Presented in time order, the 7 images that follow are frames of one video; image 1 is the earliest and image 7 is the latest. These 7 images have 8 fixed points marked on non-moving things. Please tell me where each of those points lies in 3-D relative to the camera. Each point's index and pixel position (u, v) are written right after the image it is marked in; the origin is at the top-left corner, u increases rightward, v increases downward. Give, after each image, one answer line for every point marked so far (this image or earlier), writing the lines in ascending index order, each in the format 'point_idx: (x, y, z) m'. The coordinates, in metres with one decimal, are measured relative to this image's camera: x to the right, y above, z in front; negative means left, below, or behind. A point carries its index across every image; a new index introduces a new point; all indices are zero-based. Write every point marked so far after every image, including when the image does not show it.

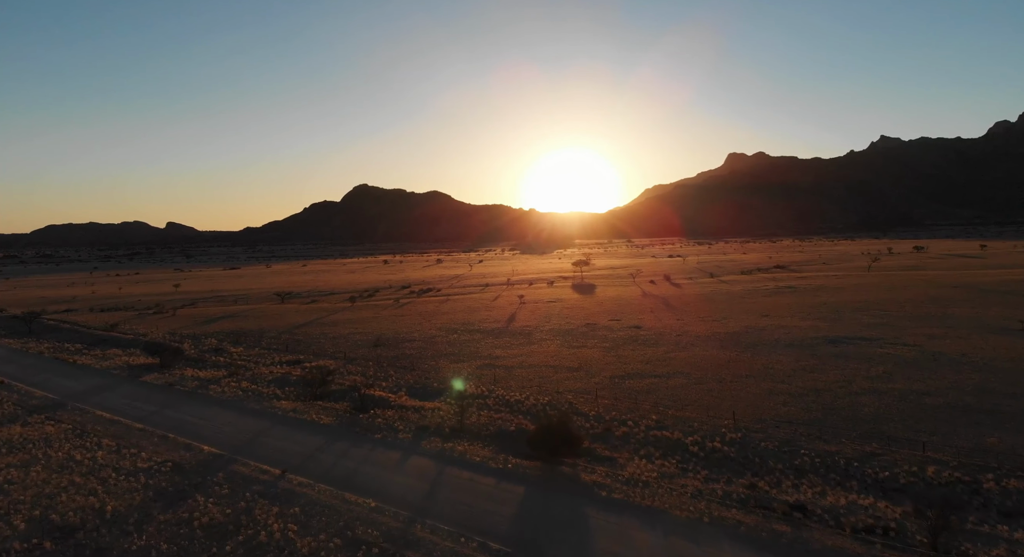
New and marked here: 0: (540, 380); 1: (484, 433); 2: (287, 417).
0: (+0.9, -3.2, +18.3) m
1: (-0.7, -3.7, +13.5) m
2: (-6.2, -3.8, +15.5) m
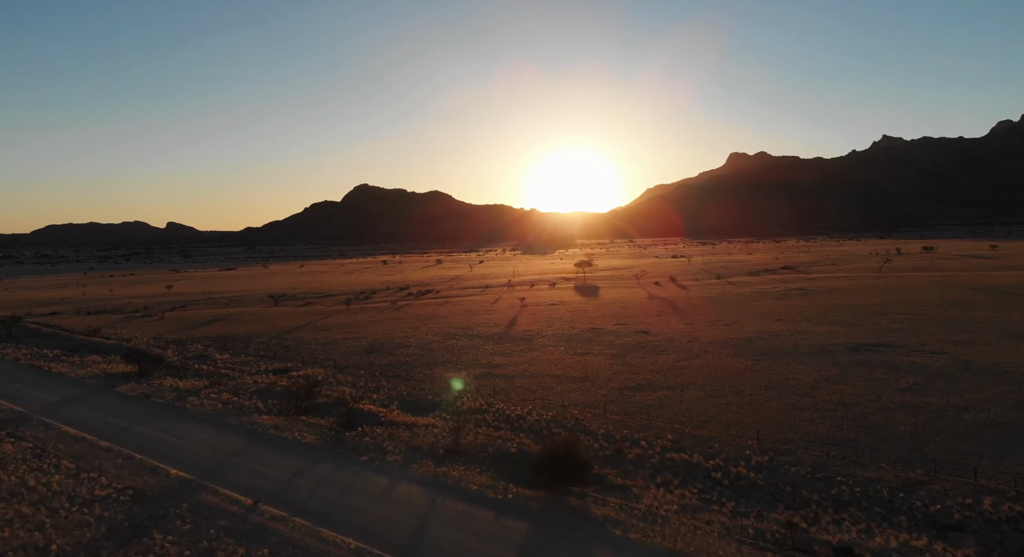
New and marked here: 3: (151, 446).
0: (+0.9, -3.4, +16.9) m
1: (-0.7, -3.8, +12.2) m
2: (-6.2, -3.9, +14.1) m
3: (-8.9, -4.1, +13.9) m
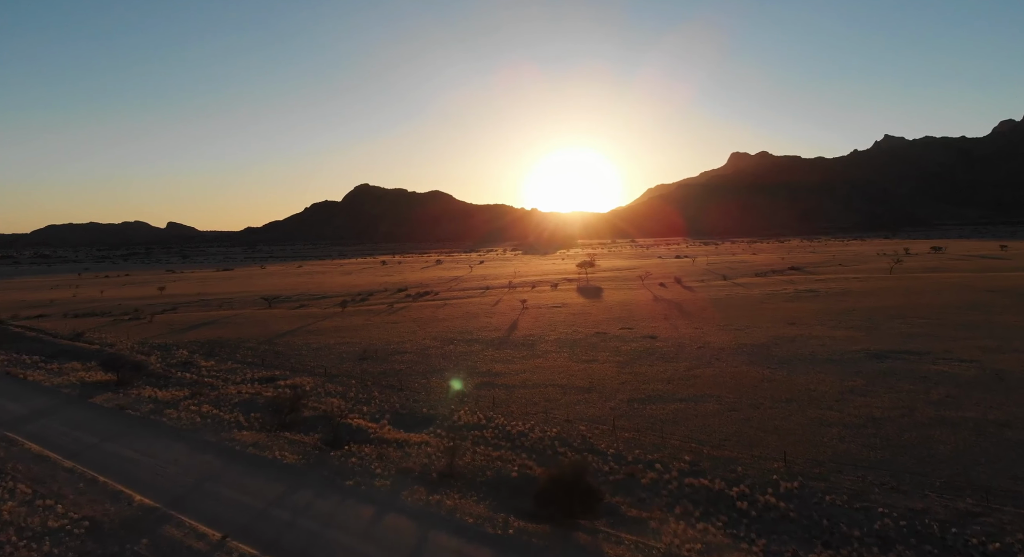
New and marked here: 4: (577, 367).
0: (+1.0, -3.5, +15.7) m
1: (-0.6, -3.9, +11.0) m
2: (-6.1, -4.0, +13.0) m
3: (-8.9, -4.3, +12.7) m
4: (+2.3, -3.1, +19.4) m
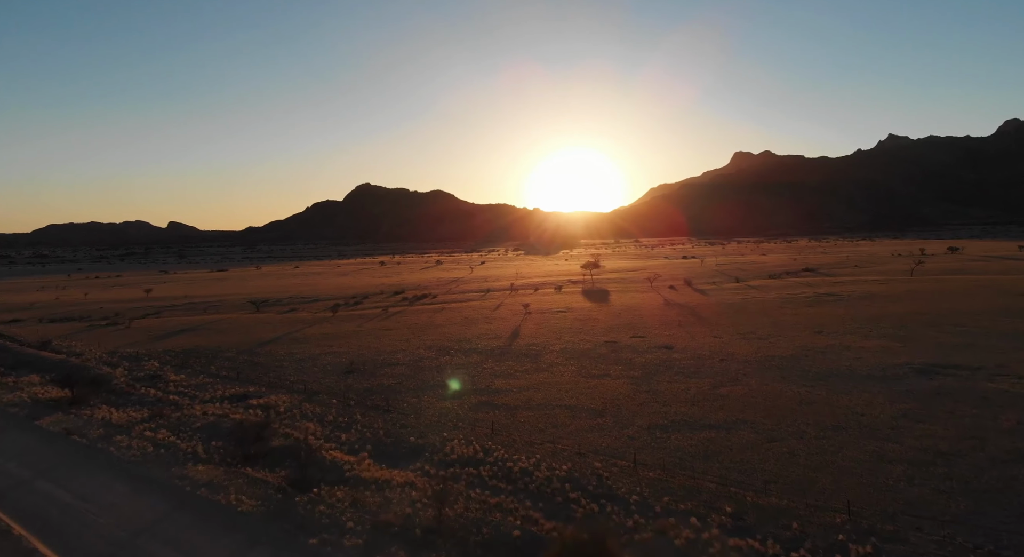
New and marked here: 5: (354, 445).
0: (+1.0, -3.6, +13.6) m
1: (-0.6, -4.1, +8.9) m
2: (-6.1, -4.2, +10.9) m
3: (-8.9, -4.4, +10.6) m
4: (+2.3, -3.2, +17.3) m
5: (-3.7, -3.8, +13.1) m
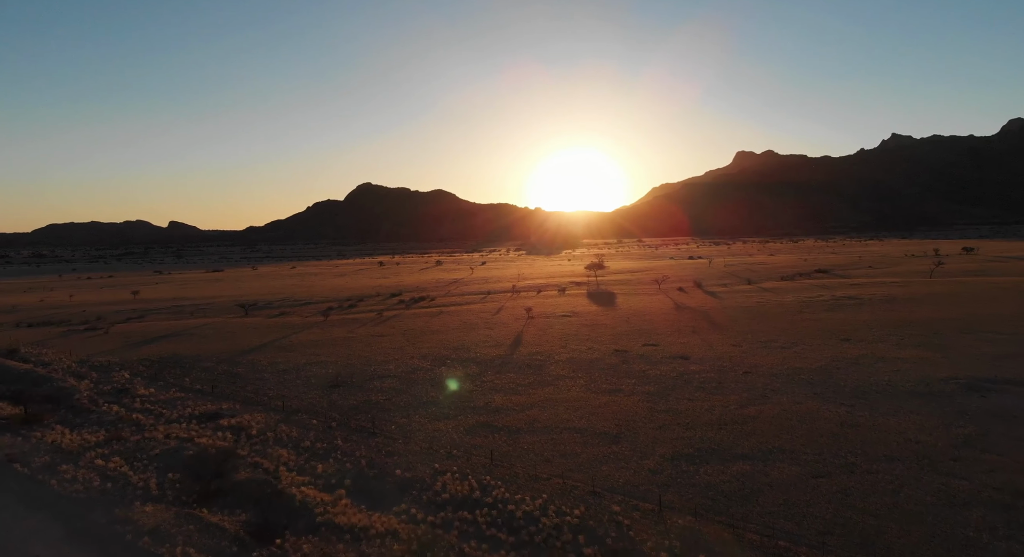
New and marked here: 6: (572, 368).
0: (+1.1, -3.8, +11.8) m
1: (-0.6, -4.3, +7.1) m
2: (-6.1, -4.3, +9.1) m
3: (-8.8, -4.6, +8.9) m
4: (+2.4, -3.4, +15.5) m
5: (-3.6, -4.0, +11.3) m
6: (+2.0, -3.1, +19.2) m
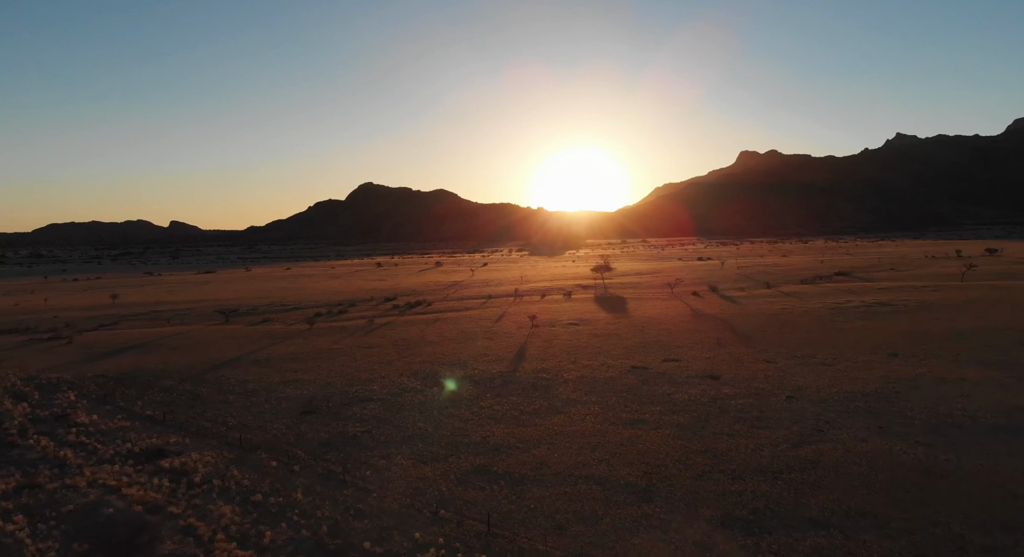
0: (+1.1, -4.0, +9.2) m
1: (-0.6, -4.5, +4.5) m
2: (-6.0, -4.6, +6.5) m
3: (-8.8, -4.8, +6.3) m
4: (+2.4, -3.6, +12.9) m
5: (-3.6, -4.2, +8.7) m
6: (+2.1, -3.3, +16.6) m
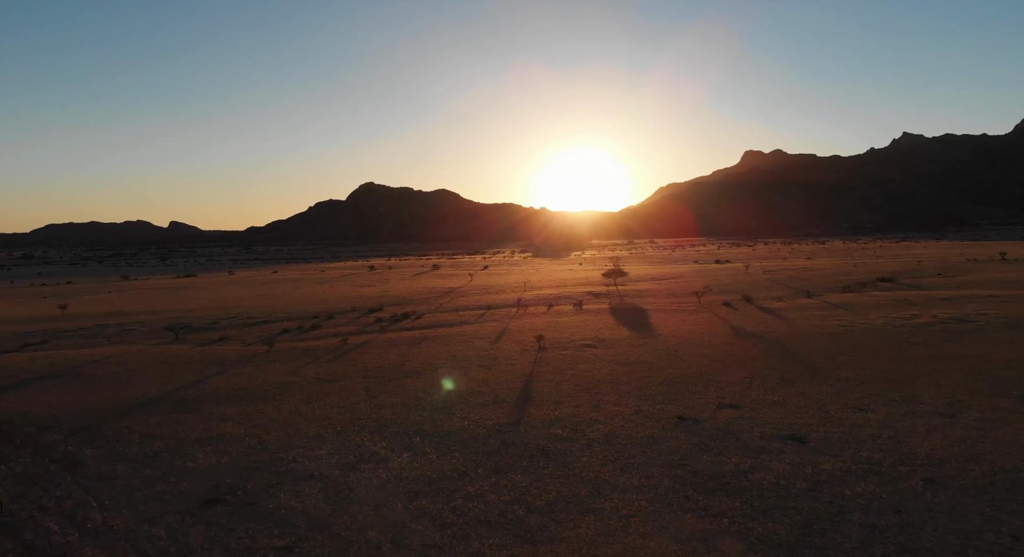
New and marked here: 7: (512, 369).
0: (+1.1, -4.5, +4.2) m
1: (-0.6, -5.0, -0.5) m
2: (-6.0, -5.0, +1.5) m
3: (-8.8, -5.2, +1.3) m
4: (+2.5, -4.1, +7.9) m
5: (-3.6, -4.7, +3.7) m
6: (+2.2, -3.8, +11.6) m
7: (0.0, -3.1, +19.5) m
